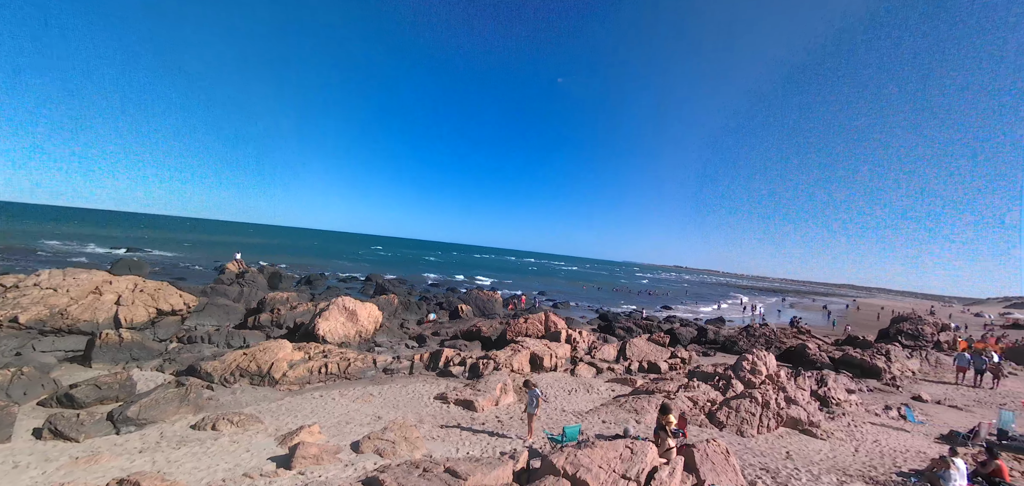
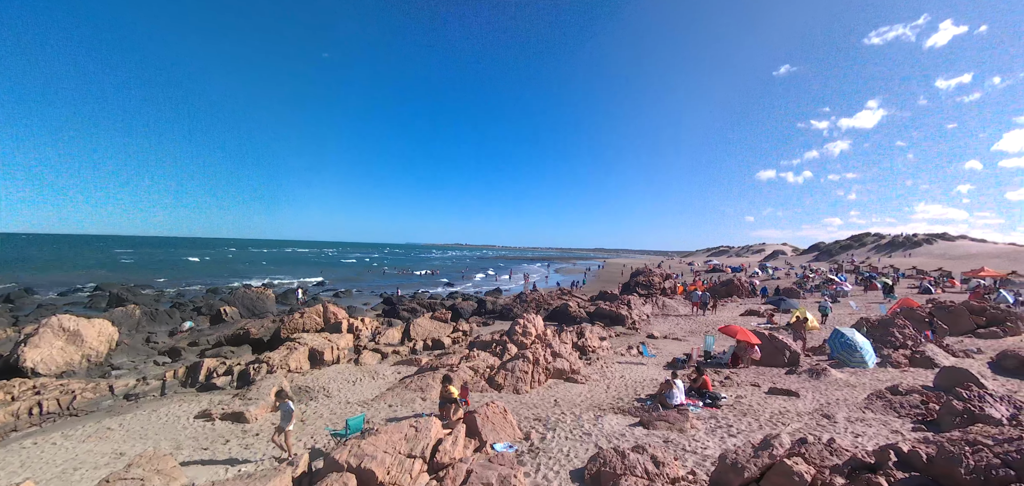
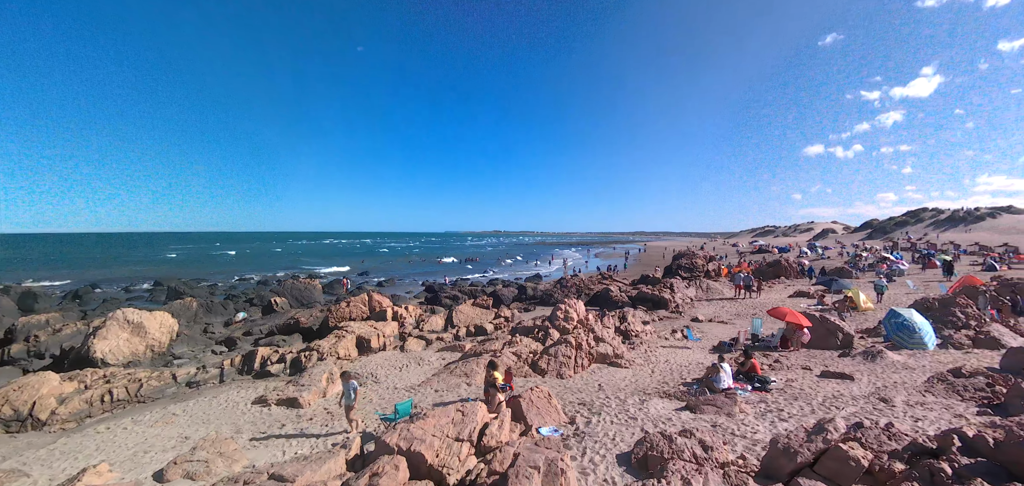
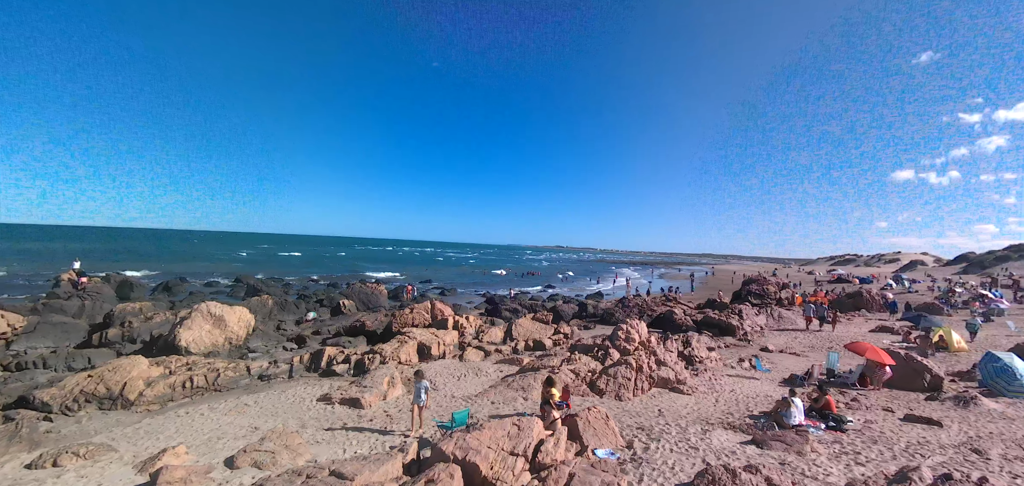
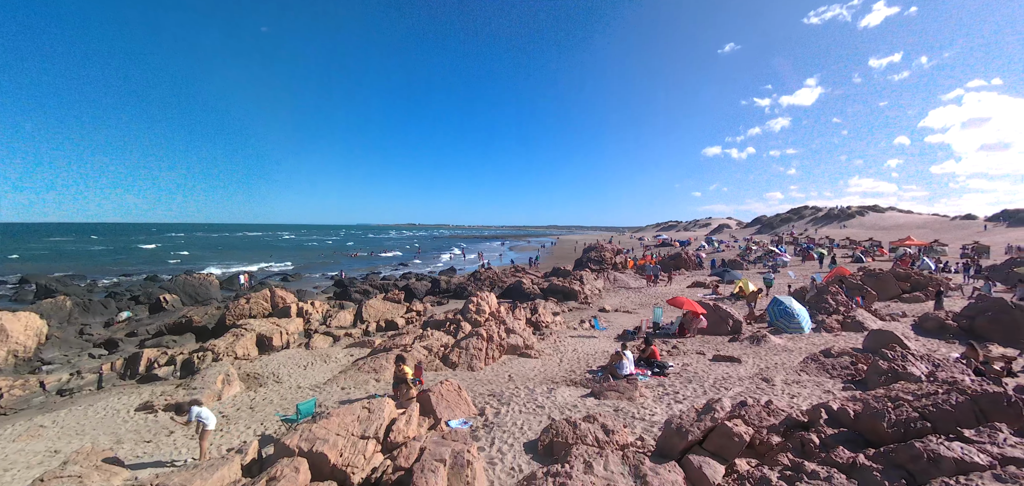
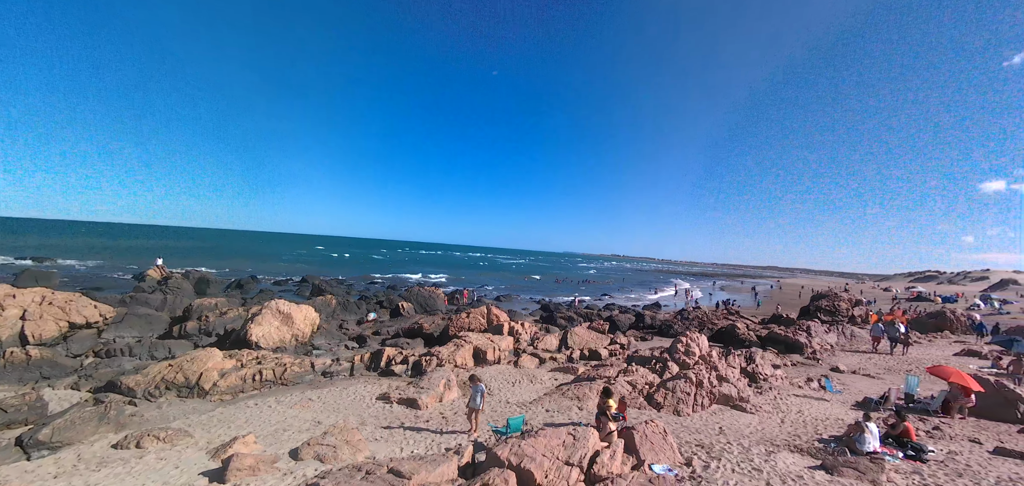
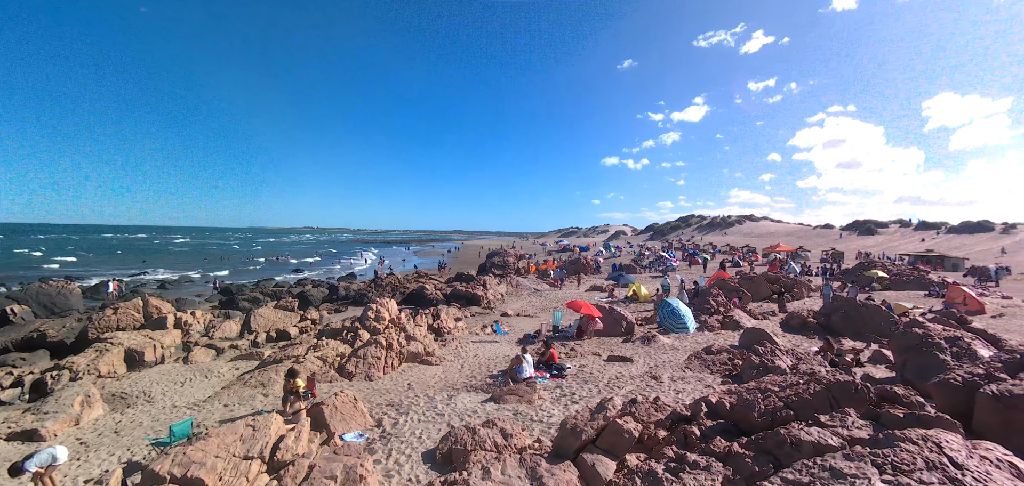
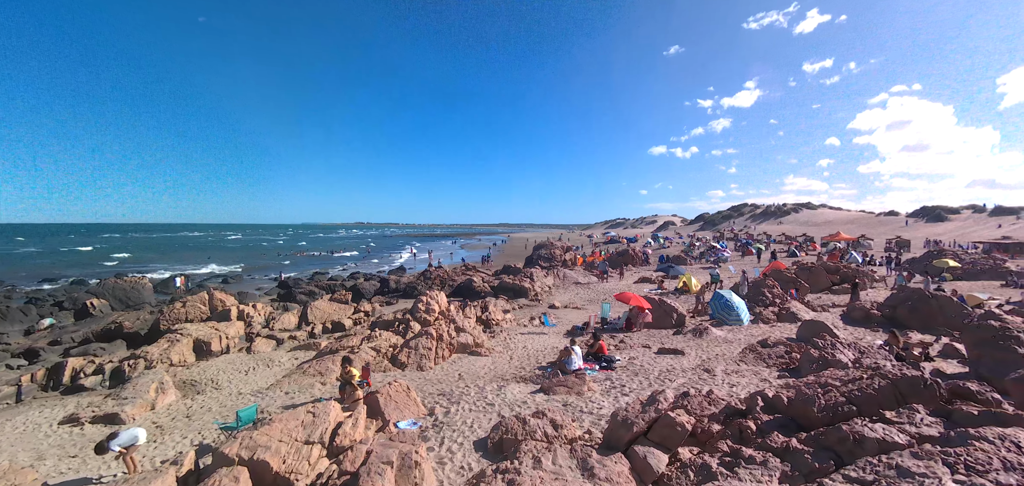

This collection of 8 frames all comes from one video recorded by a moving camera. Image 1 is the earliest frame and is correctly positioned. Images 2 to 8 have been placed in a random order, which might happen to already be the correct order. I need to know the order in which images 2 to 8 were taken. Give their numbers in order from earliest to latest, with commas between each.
6, 4, 3, 2, 5, 8, 7
